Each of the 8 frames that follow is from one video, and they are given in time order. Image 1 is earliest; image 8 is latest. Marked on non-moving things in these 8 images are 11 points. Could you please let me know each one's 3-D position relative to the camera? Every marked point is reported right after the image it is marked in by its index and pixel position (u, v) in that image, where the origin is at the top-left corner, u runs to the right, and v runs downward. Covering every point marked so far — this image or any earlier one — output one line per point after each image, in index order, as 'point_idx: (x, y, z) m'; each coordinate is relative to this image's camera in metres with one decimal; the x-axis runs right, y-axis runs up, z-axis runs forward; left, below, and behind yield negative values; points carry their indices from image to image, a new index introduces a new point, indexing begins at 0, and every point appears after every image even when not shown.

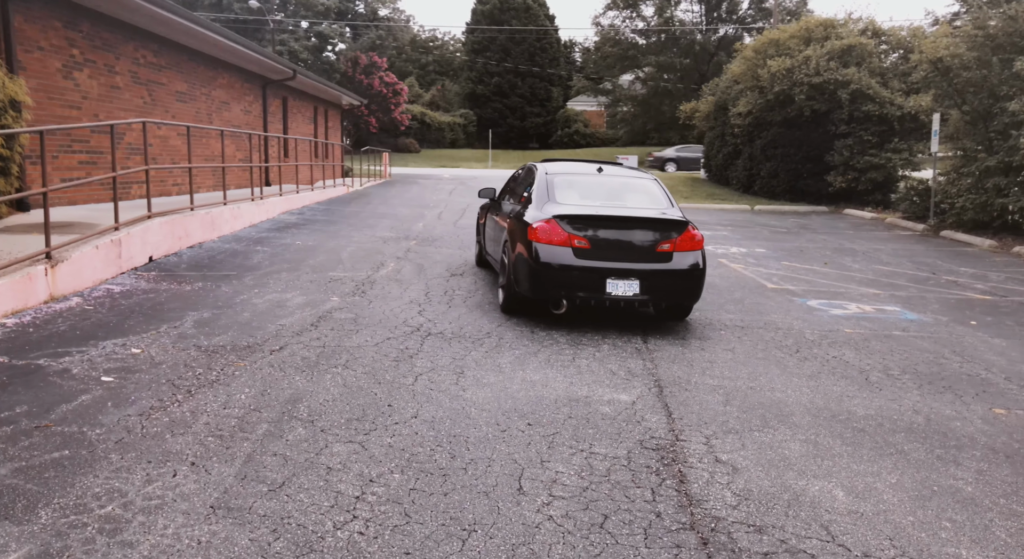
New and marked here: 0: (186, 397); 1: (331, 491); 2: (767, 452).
0: (-1.6, -0.6, +4.3) m
1: (-0.7, -0.8, +3.3) m
2: (+1.2, -0.8, +4.3) m
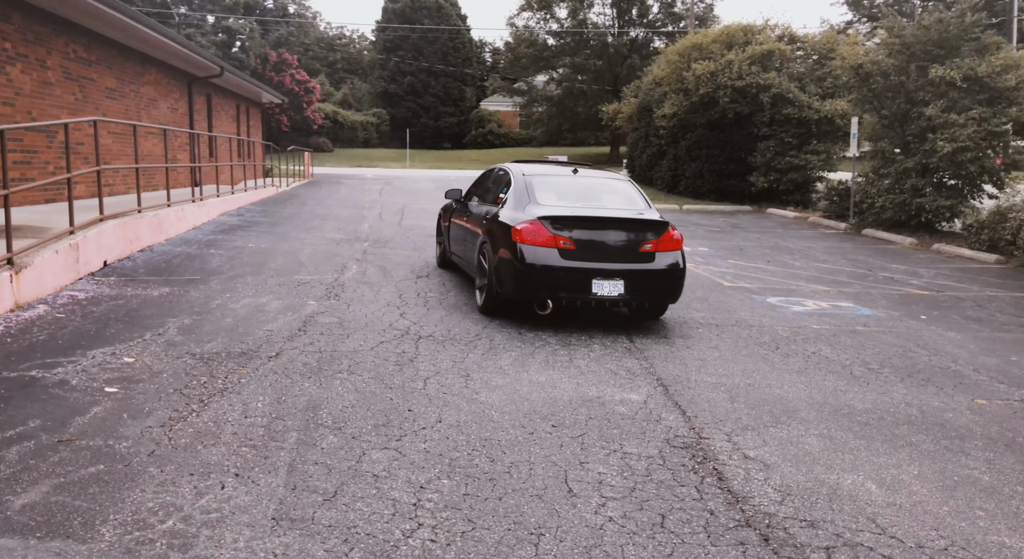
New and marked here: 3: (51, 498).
0: (-1.5, -0.6, +4.2) m
1: (-0.4, -0.8, +3.2) m
2: (+1.4, -0.8, +4.4) m
3: (-1.6, -0.7, +2.9) m
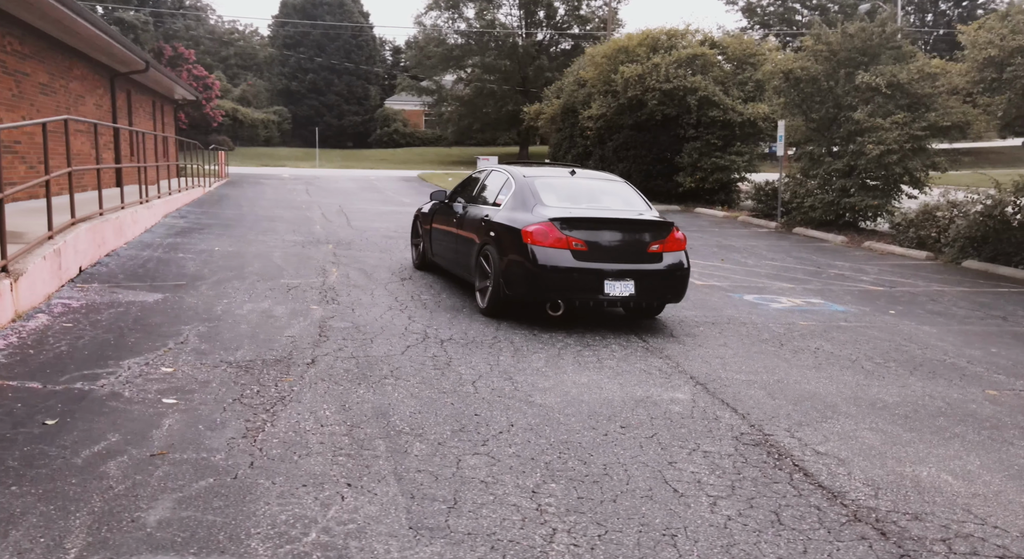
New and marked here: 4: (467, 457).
0: (-1.1, -0.6, +4.0) m
1: (0.0, -0.8, +3.2) m
2: (+1.7, -0.8, +4.5) m
3: (-1.1, -0.8, +2.8) m
4: (-0.2, -0.8, +3.7) m
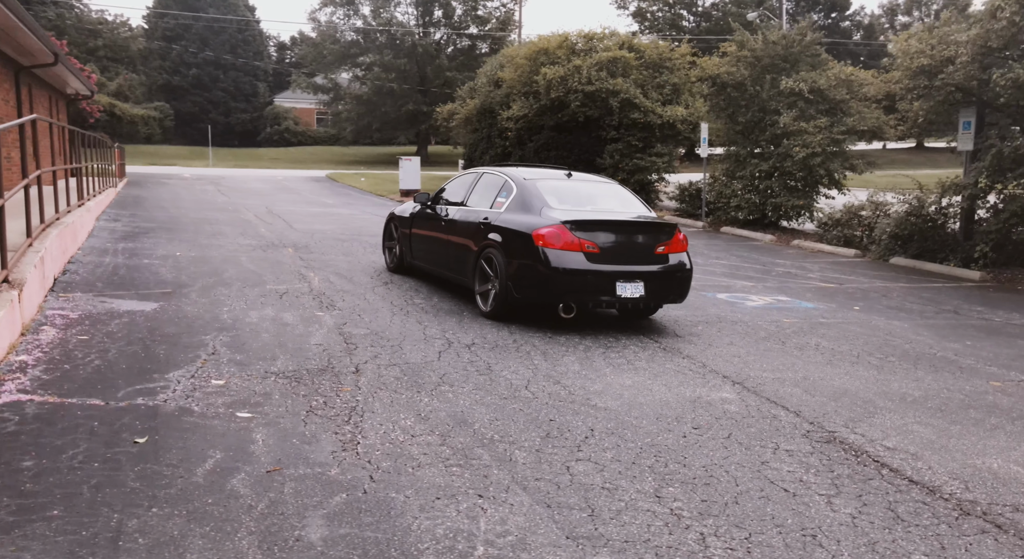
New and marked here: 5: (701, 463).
0: (-0.7, -0.7, +3.9) m
1: (+0.5, -0.9, +3.2) m
2: (+2.1, -0.8, +4.6) m
3: (-0.5, -0.8, +2.7) m
4: (+0.3, -0.8, +3.7) m
5: (+0.8, -0.8, +3.8) m
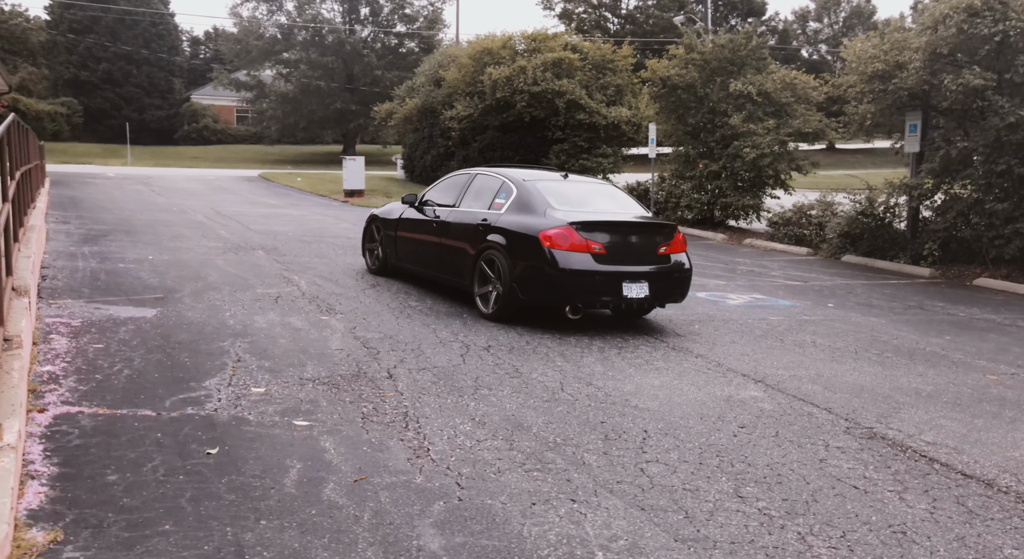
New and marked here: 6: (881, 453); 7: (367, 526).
0: (-0.4, -0.7, +3.9) m
1: (+0.8, -0.9, +3.2) m
2: (+2.3, -0.8, +4.8) m
3: (-0.2, -0.8, +2.7) m
4: (+0.6, -0.8, +3.7) m
5: (+1.1, -0.8, +3.9) m
6: (+1.8, -0.8, +4.2) m
7: (-0.5, -0.8, +2.7) m
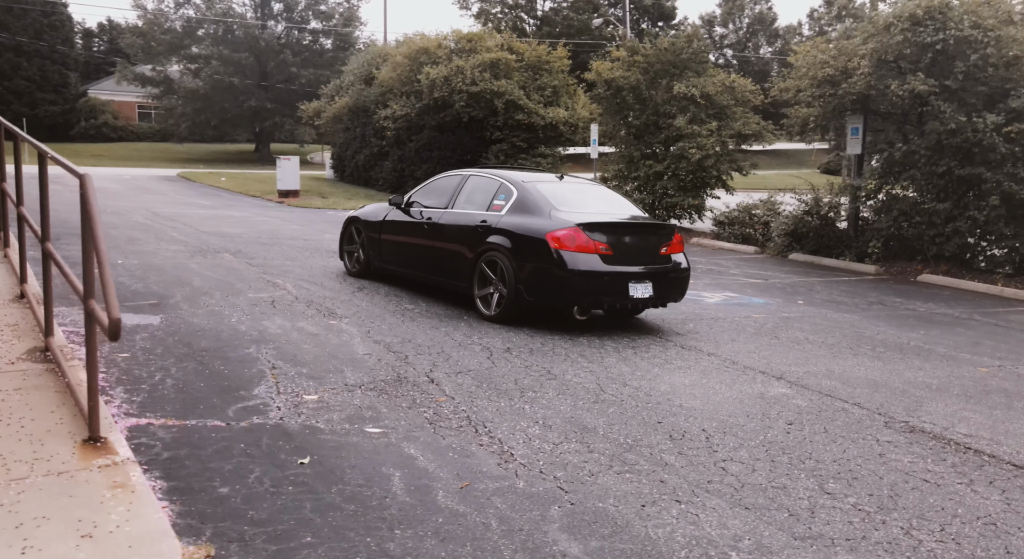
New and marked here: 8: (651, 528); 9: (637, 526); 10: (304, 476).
0: (-0.1, -0.7, +3.9) m
1: (+1.2, -0.9, +3.3) m
2: (+2.6, -0.8, +5.0) m
3: (+0.2, -0.8, +2.7) m
4: (+0.9, -0.8, +3.7) m
5: (+1.5, -0.8, +4.0) m
6: (+2.1, -0.8, +4.3) m
7: (0.0, -0.8, +2.7) m
8: (+0.5, -0.8, +2.9) m
9: (+0.4, -0.9, +3.0) m
10: (-0.8, -0.7, +3.1) m
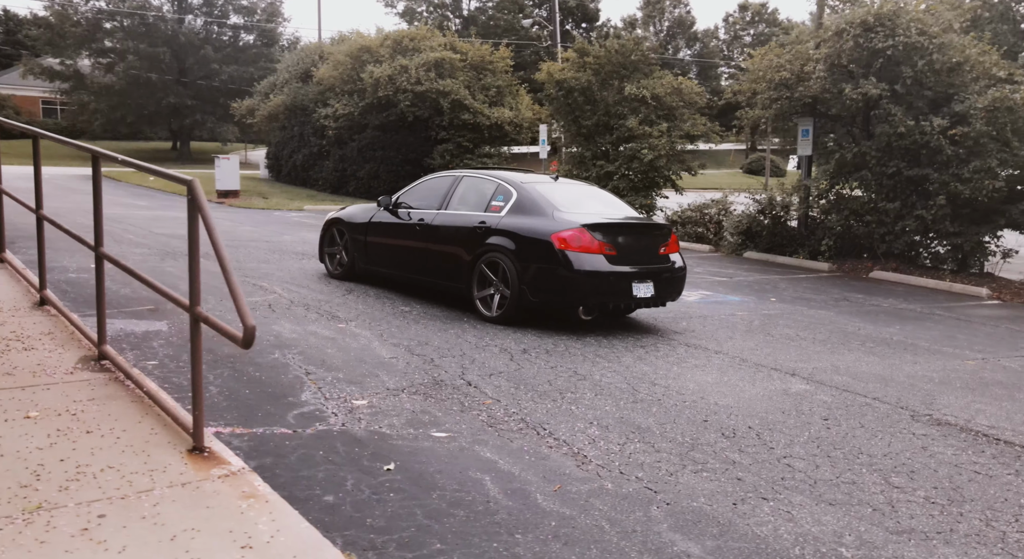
0: (+0.2, -0.7, +3.9) m
1: (+1.5, -0.9, +3.4) m
2: (+2.8, -0.8, +5.2) m
3: (+0.6, -0.8, +2.7) m
4: (+1.2, -0.8, +3.8) m
5: (+1.7, -0.8, +4.1) m
6: (+2.4, -0.8, +4.5) m
7: (+0.3, -0.8, +2.7) m
8: (+0.8, -0.8, +2.9) m
9: (+0.8, -0.9, +3.0) m
10: (-0.4, -0.7, +3.1) m
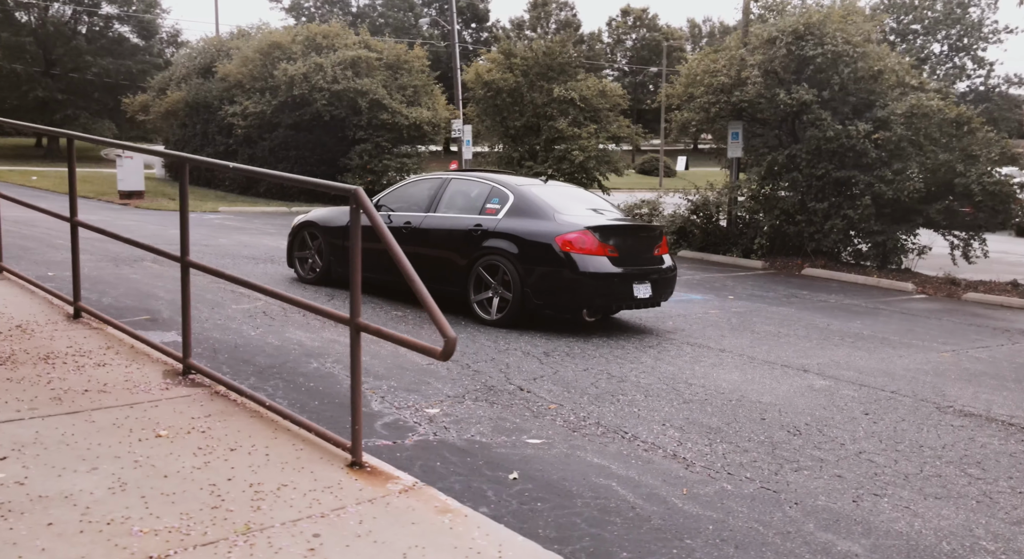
0: (+0.6, -0.7, +3.9) m
1: (+2.0, -0.9, +3.6) m
2: (+3.1, -0.8, +5.4) m
3: (+1.1, -0.9, +2.8) m
4: (+1.6, -0.8, +4.0) m
5: (+2.1, -0.8, +4.3) m
6: (+2.7, -0.8, +4.7) m
7: (+0.9, -0.8, +2.8) m
8: (+1.3, -0.9, +3.0) m
9: (+1.3, -0.9, +3.1) m
10: (+0.1, -0.8, +3.1) m
